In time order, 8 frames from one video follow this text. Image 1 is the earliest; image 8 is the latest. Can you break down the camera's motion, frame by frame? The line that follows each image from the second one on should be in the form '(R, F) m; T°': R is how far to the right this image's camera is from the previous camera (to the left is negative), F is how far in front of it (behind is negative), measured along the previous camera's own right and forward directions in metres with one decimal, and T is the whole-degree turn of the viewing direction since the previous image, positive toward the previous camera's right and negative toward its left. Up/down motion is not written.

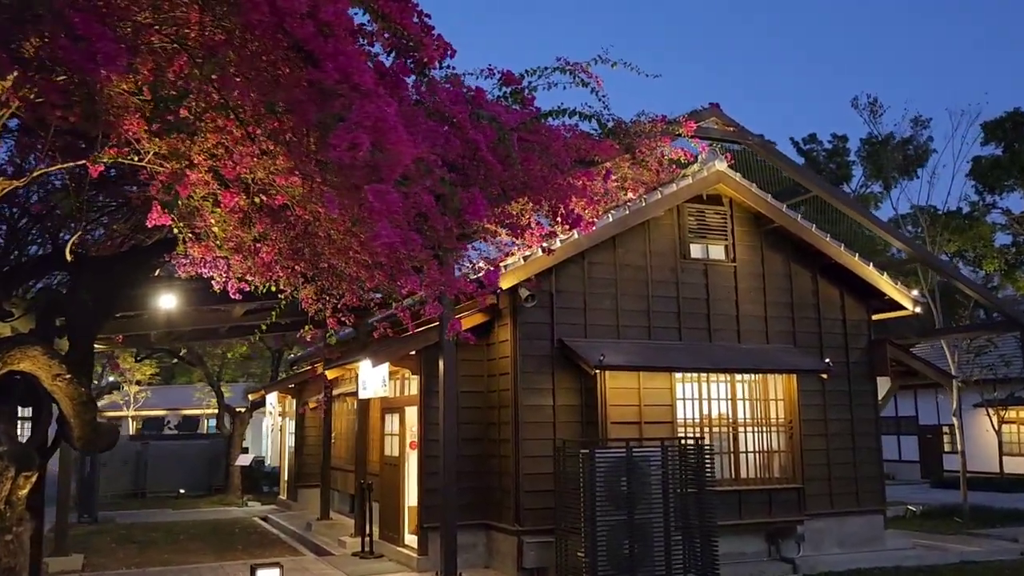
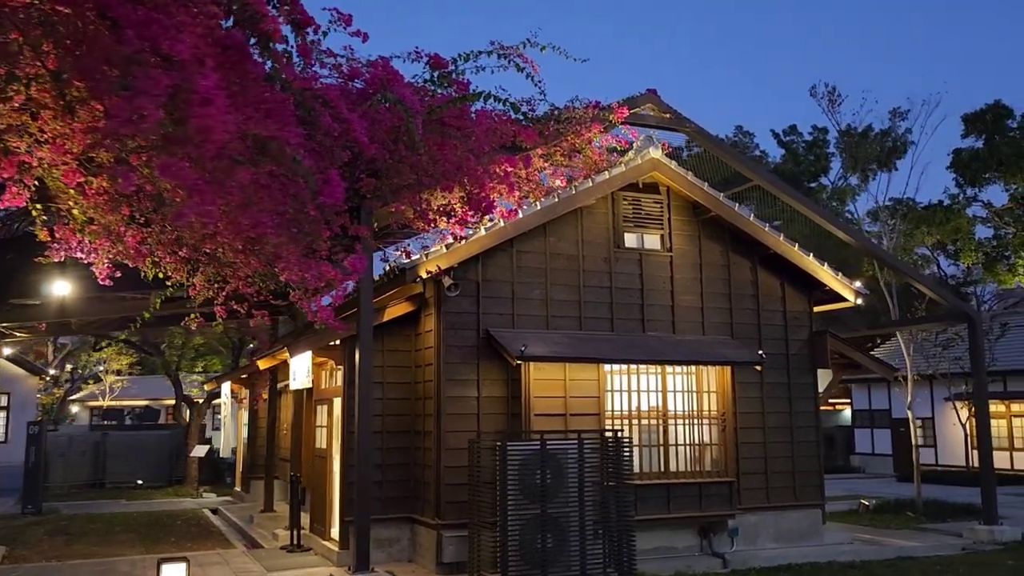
(+0.8, +0.2) m; 0°
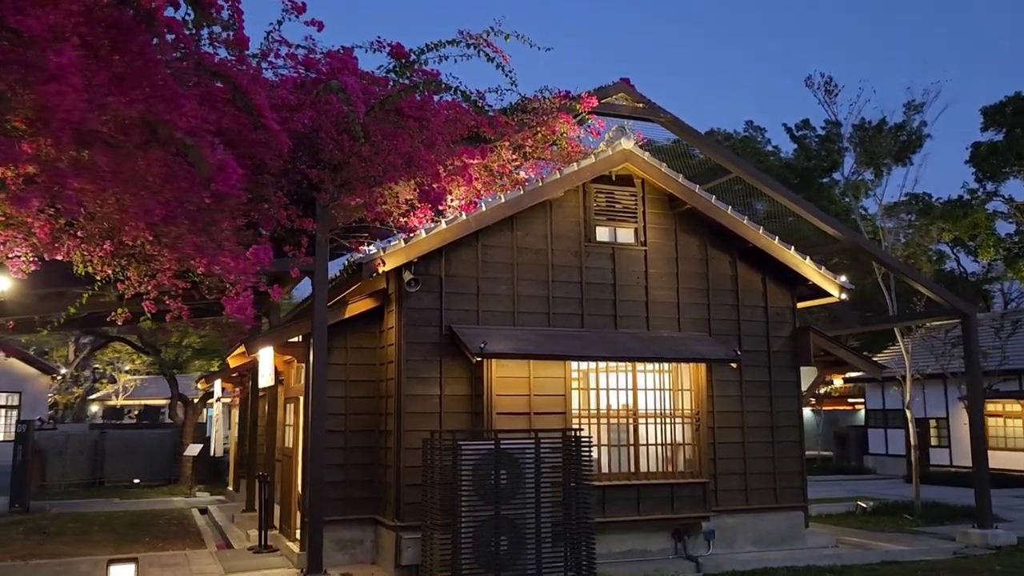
(+0.7, +0.3) m; -2°
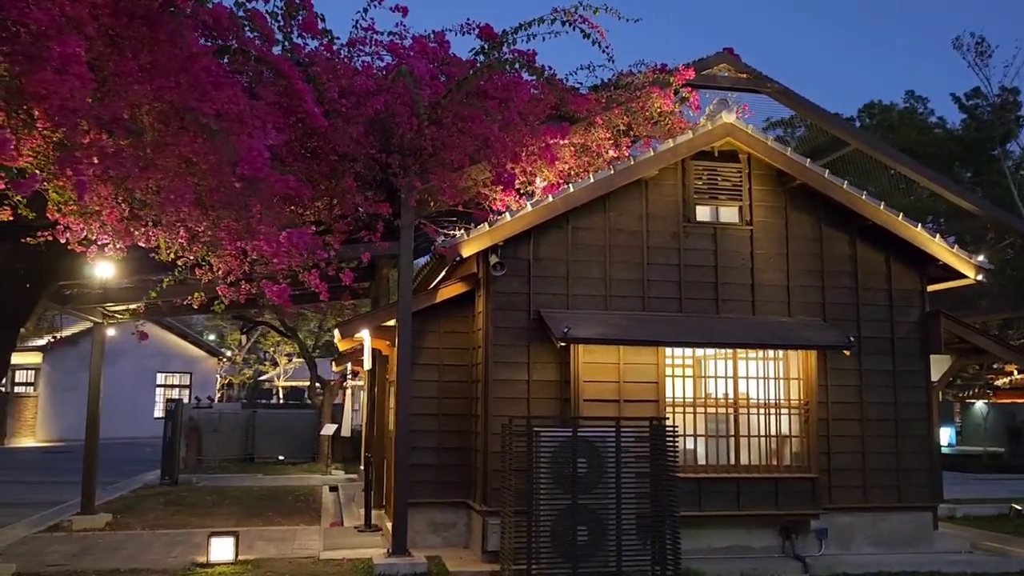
(+0.7, +0.3) m; -10°
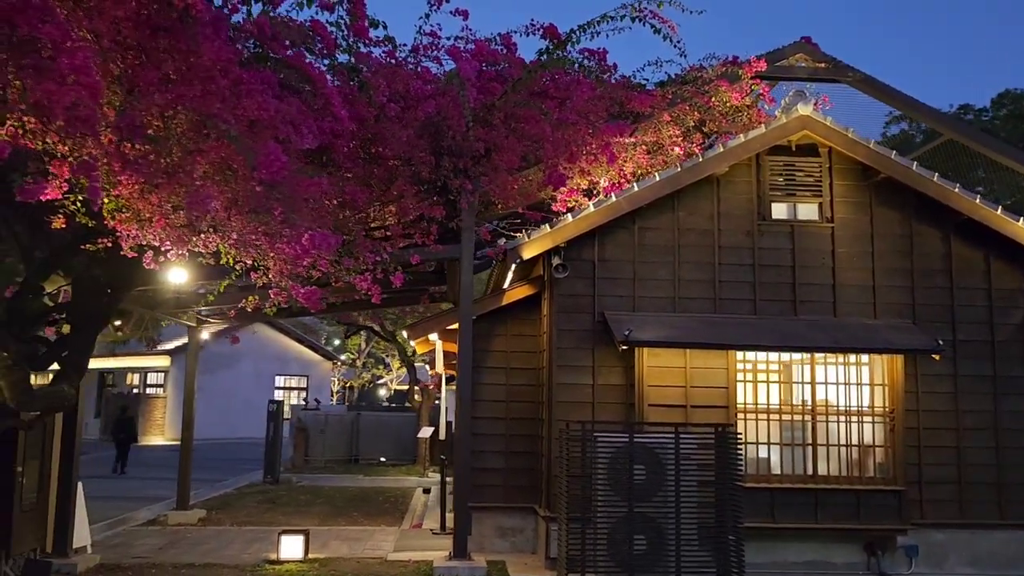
(+0.6, +0.1) m; -8°
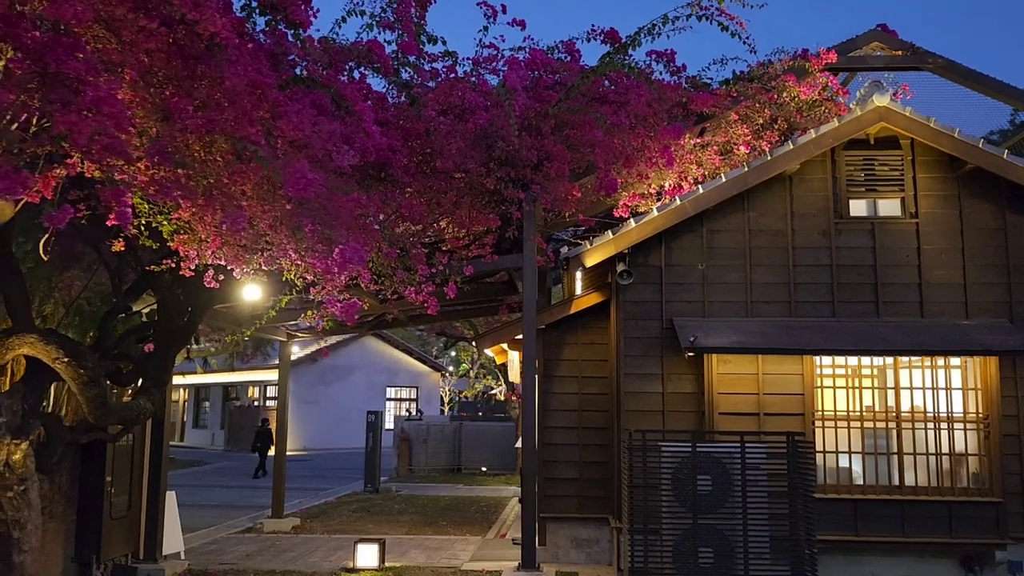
(+0.5, +0.1) m; -8°
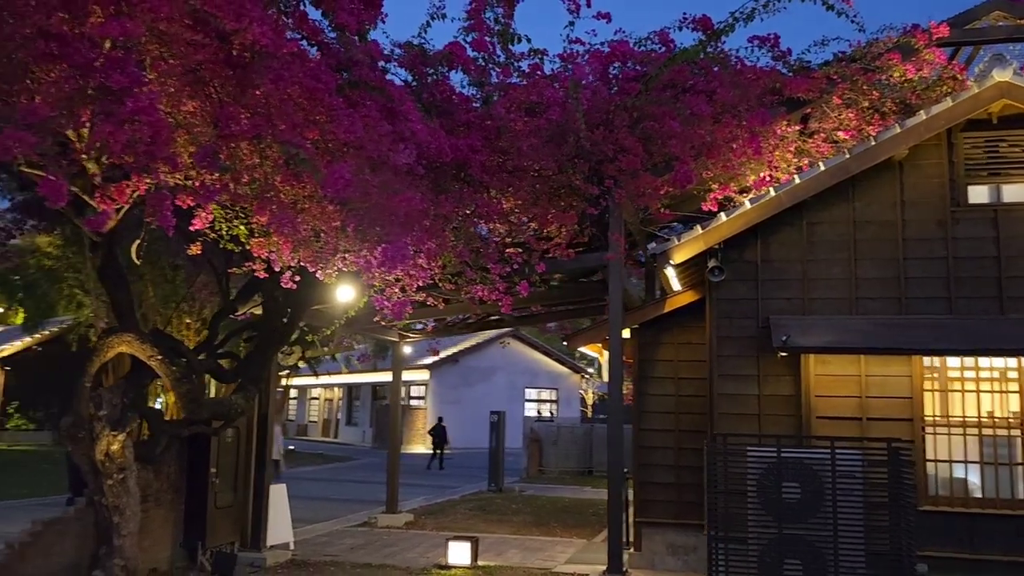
(+0.7, +0.2) m; -10°
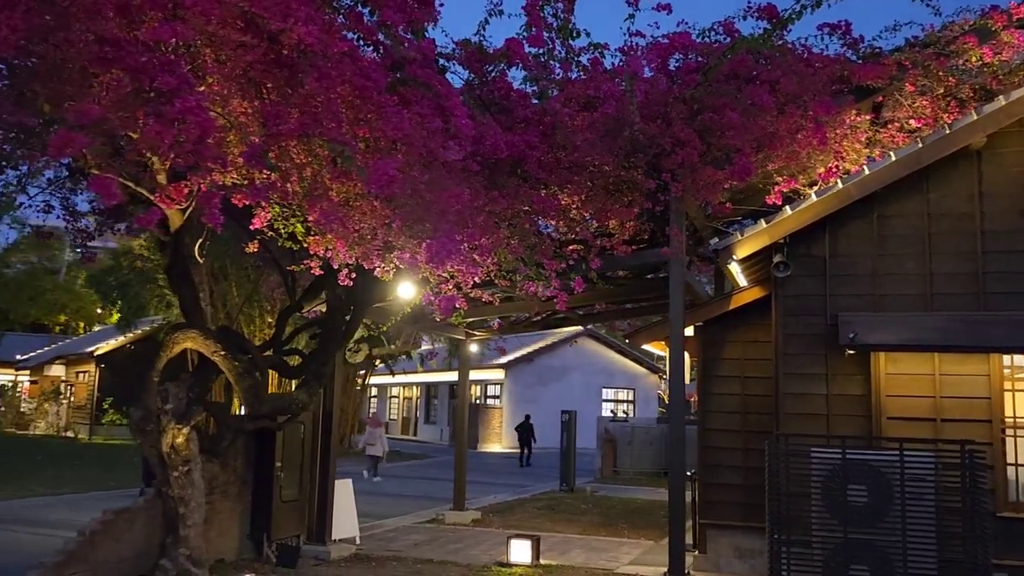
(+0.2, +0.1) m; -5°
